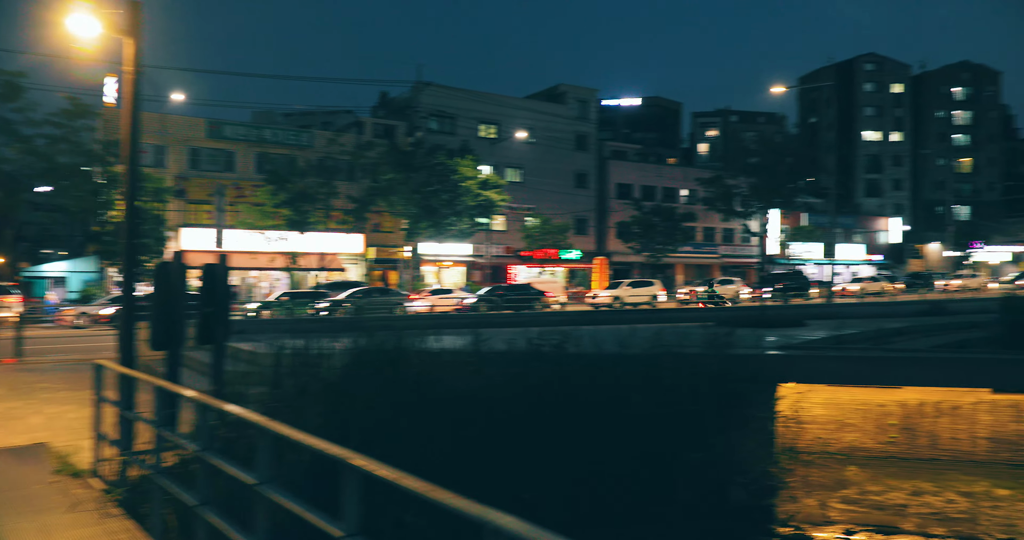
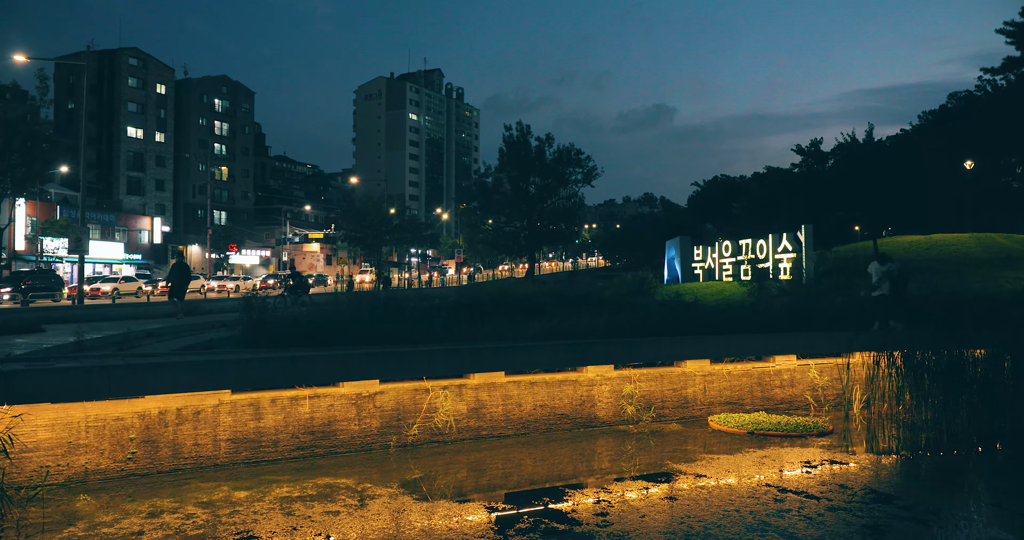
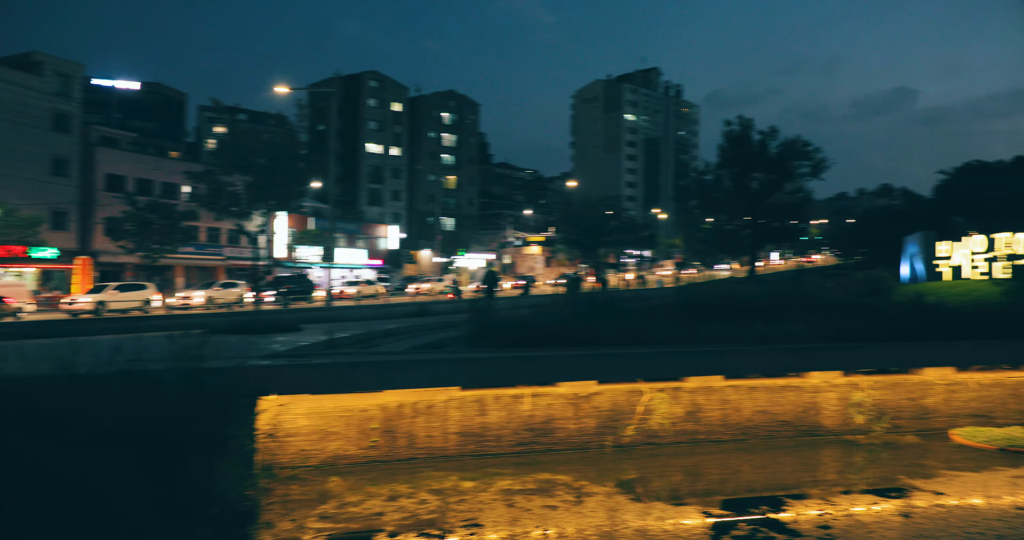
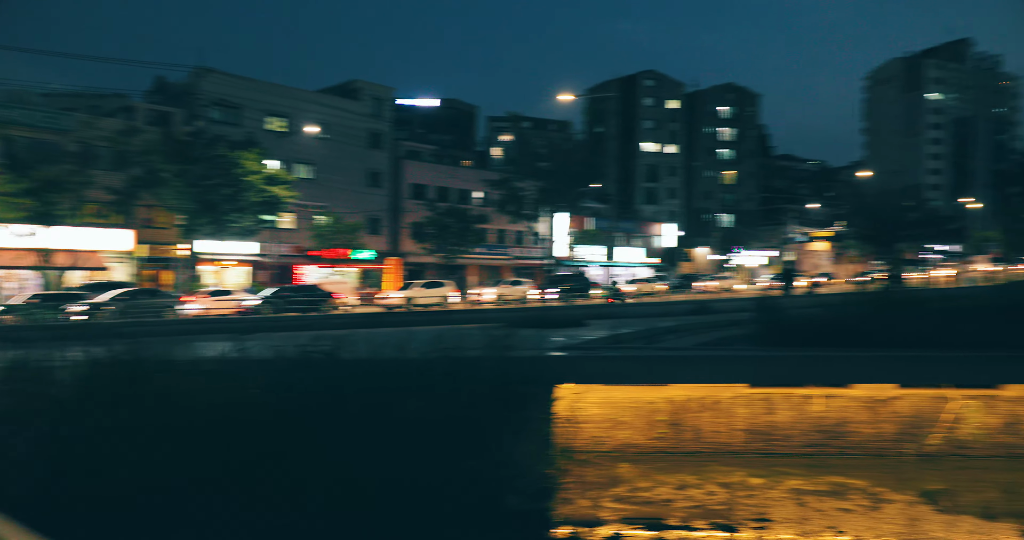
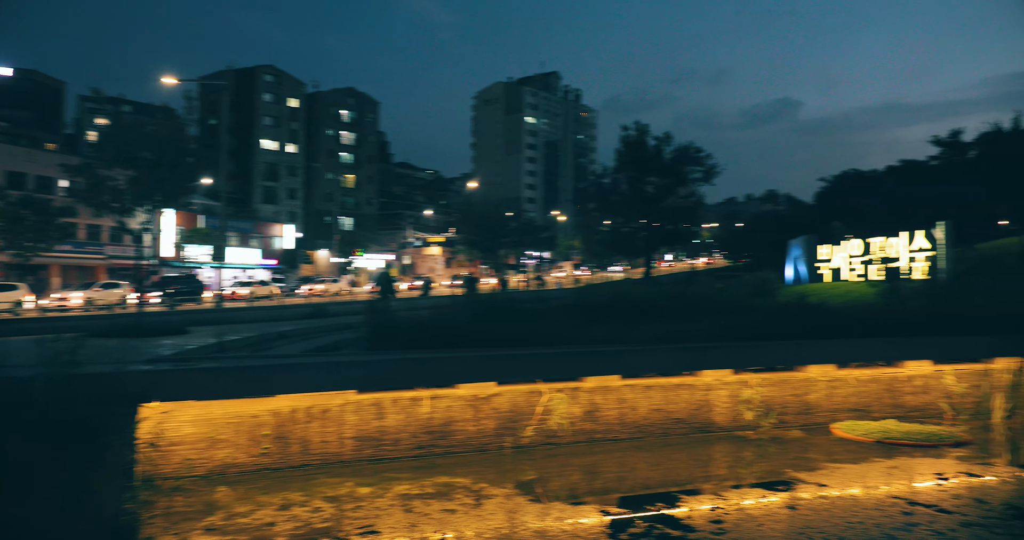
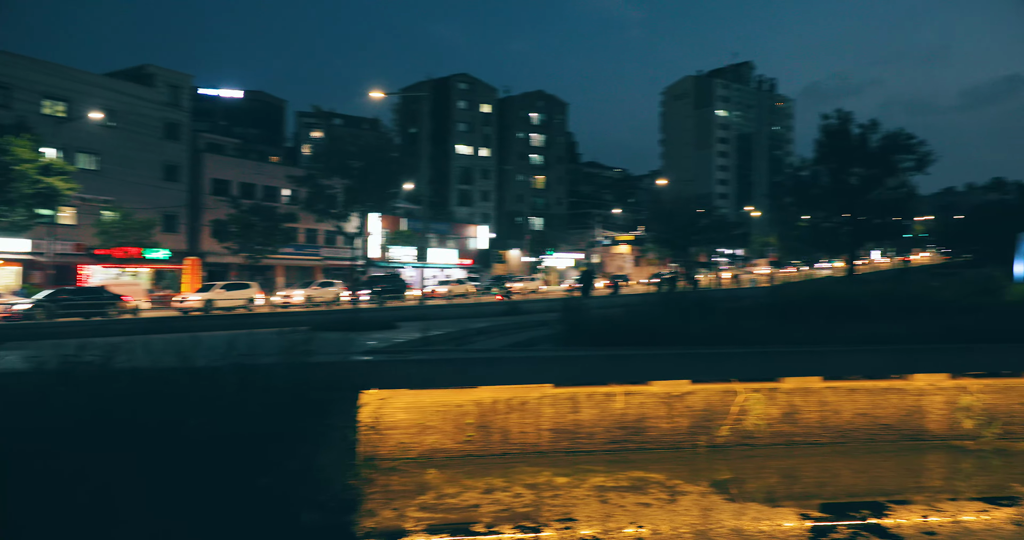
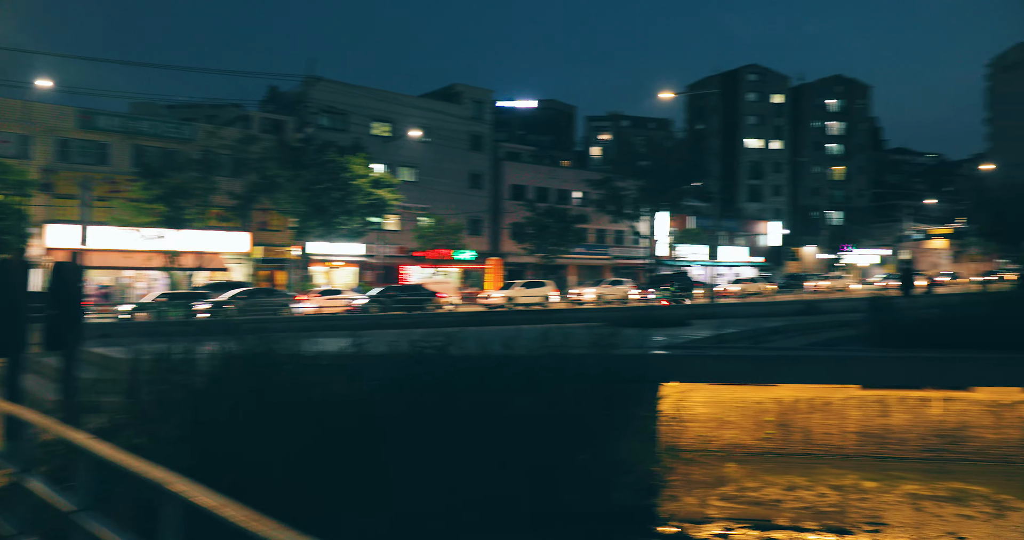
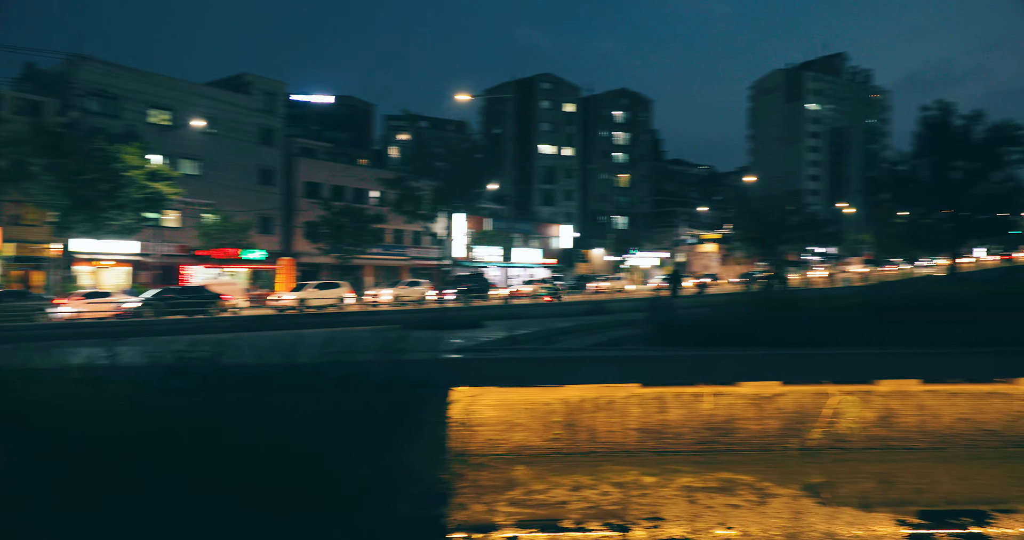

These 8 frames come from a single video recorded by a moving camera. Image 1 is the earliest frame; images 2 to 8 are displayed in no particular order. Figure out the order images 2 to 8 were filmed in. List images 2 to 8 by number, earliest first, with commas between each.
7, 4, 8, 6, 3, 5, 2
